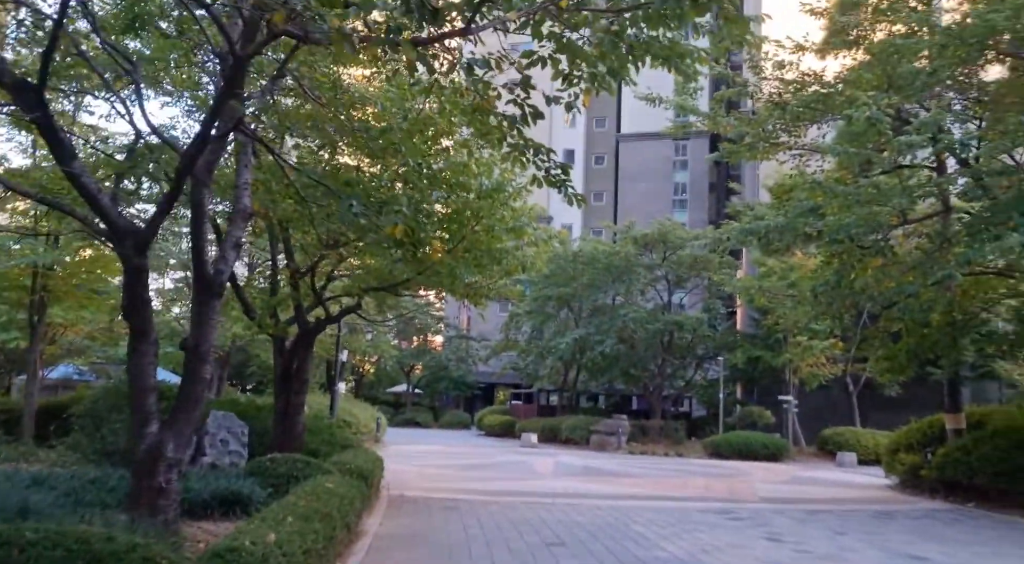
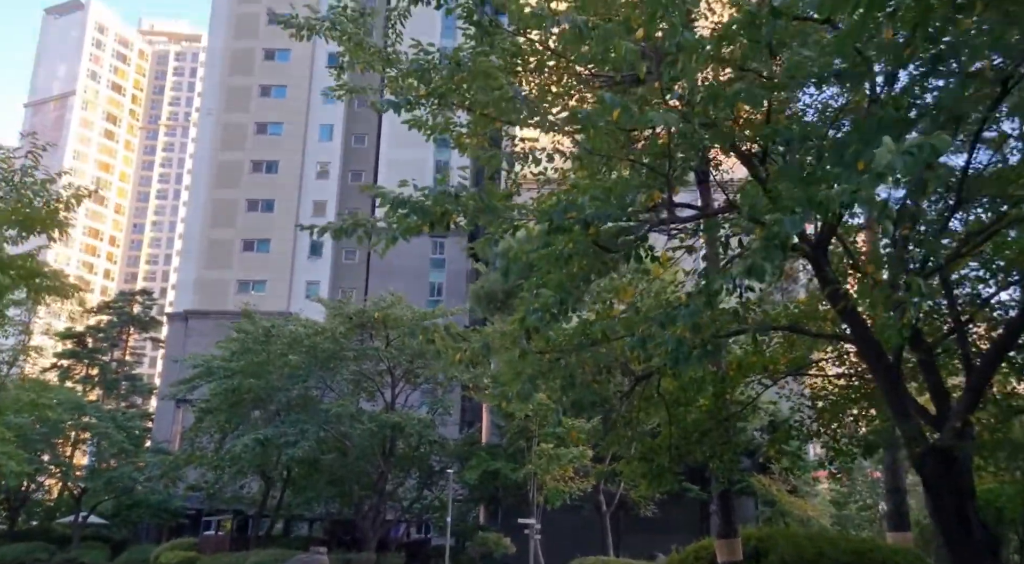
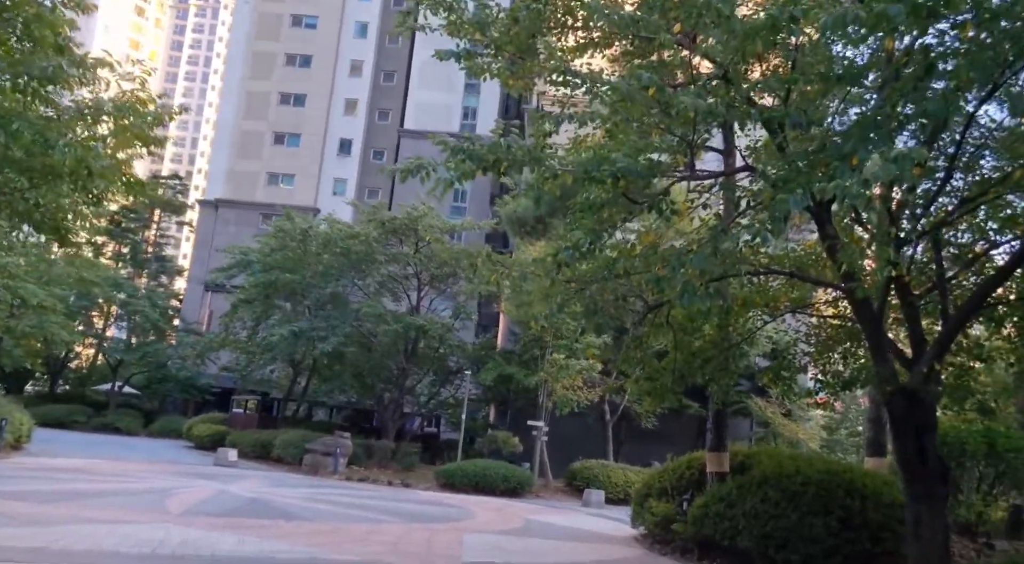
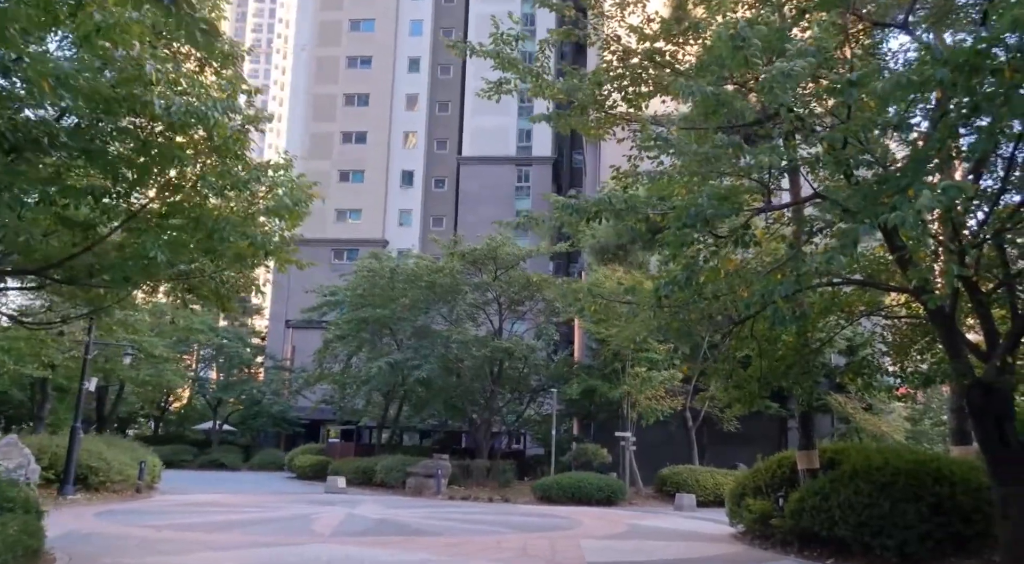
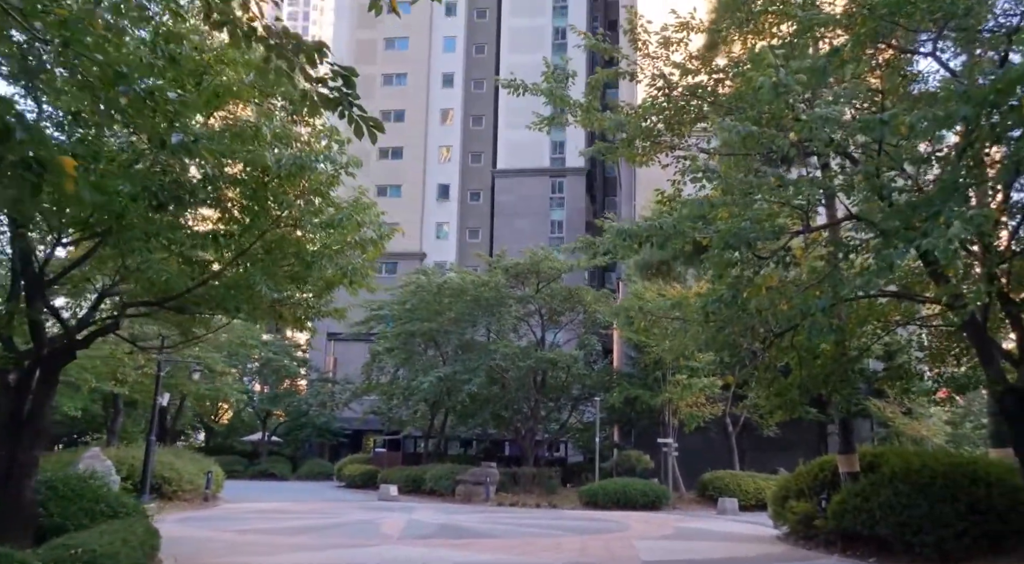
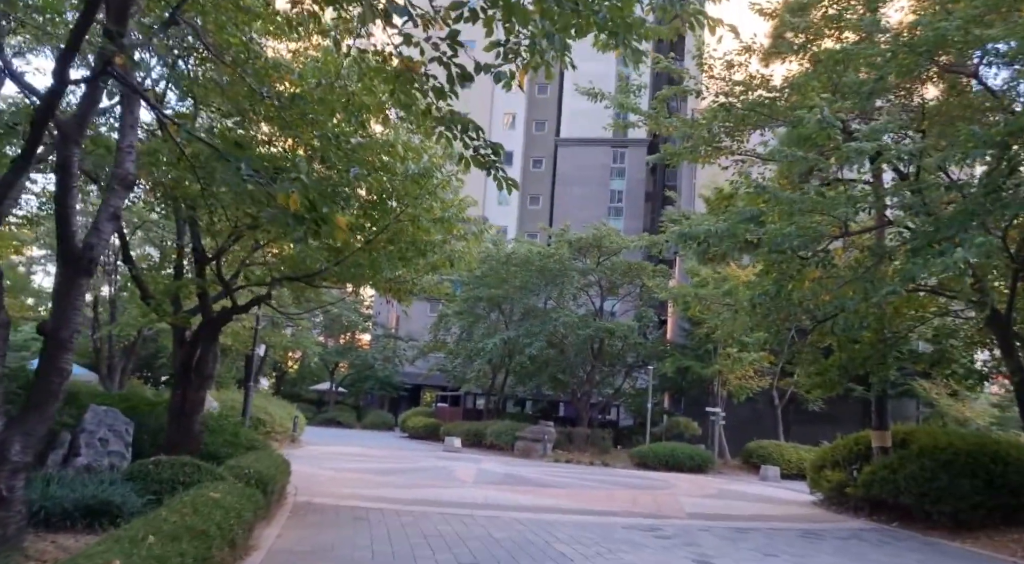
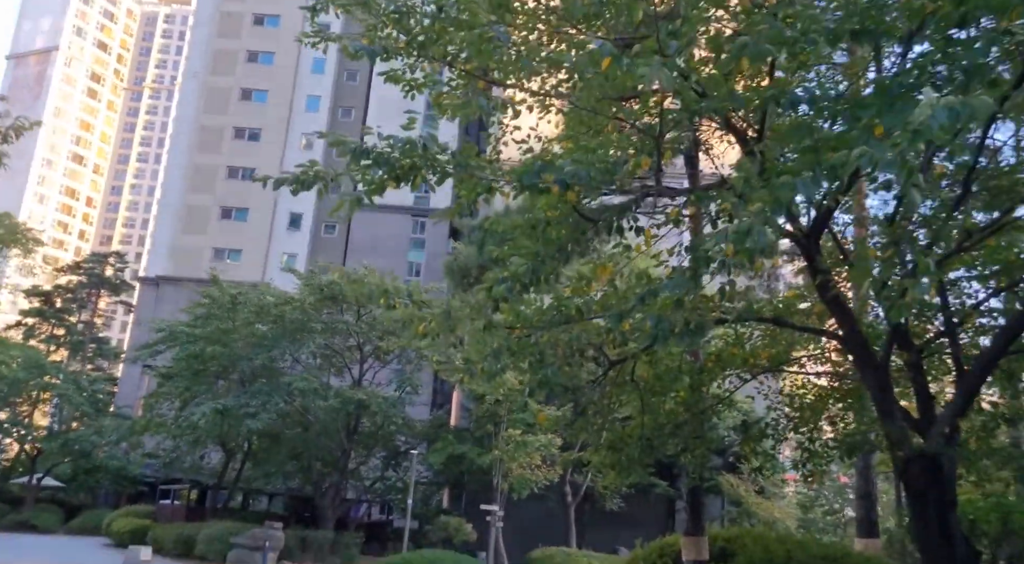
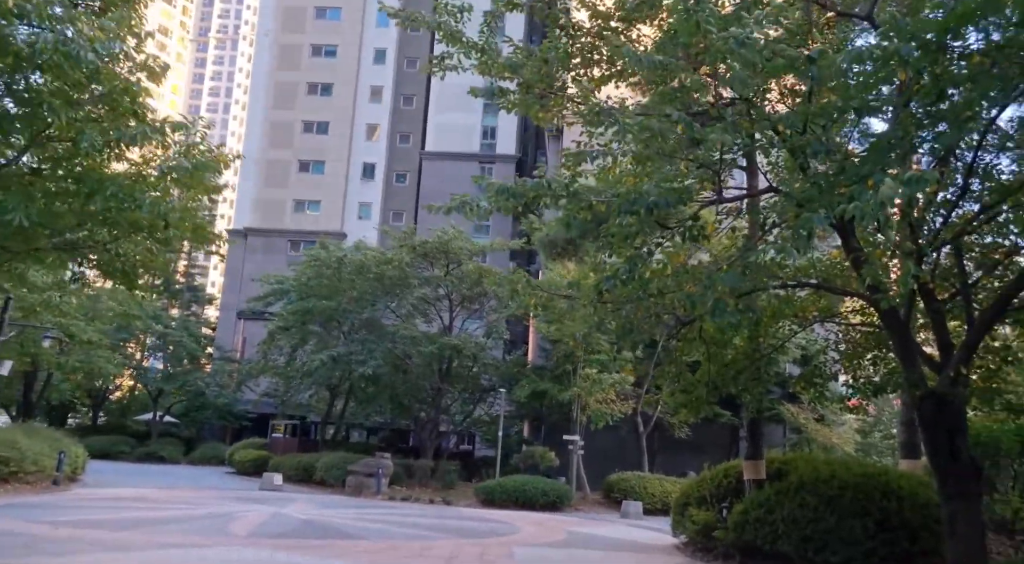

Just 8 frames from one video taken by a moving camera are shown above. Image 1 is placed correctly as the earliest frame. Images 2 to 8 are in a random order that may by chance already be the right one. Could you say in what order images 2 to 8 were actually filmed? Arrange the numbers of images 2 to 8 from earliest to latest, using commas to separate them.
6, 5, 4, 8, 3, 2, 7
